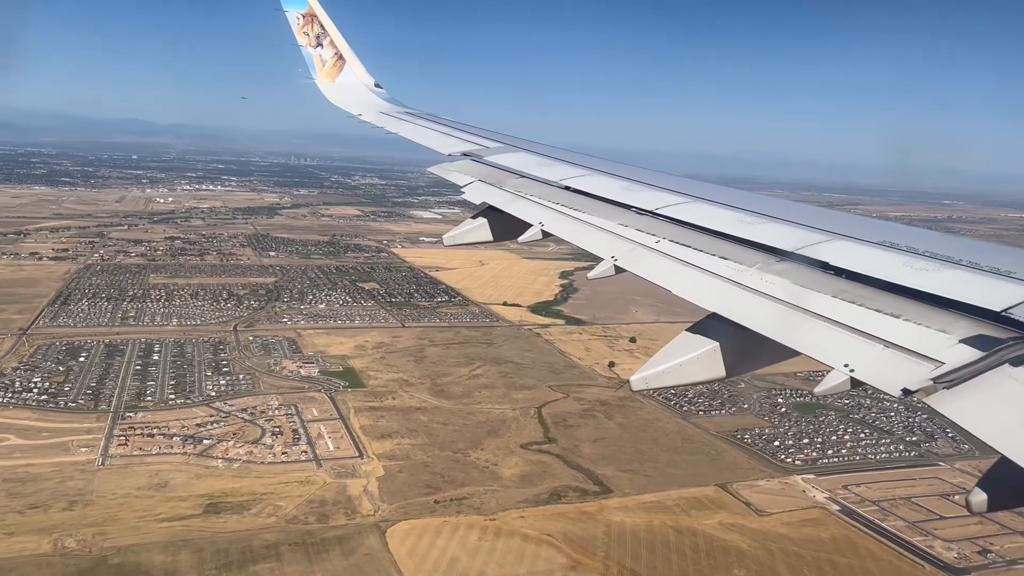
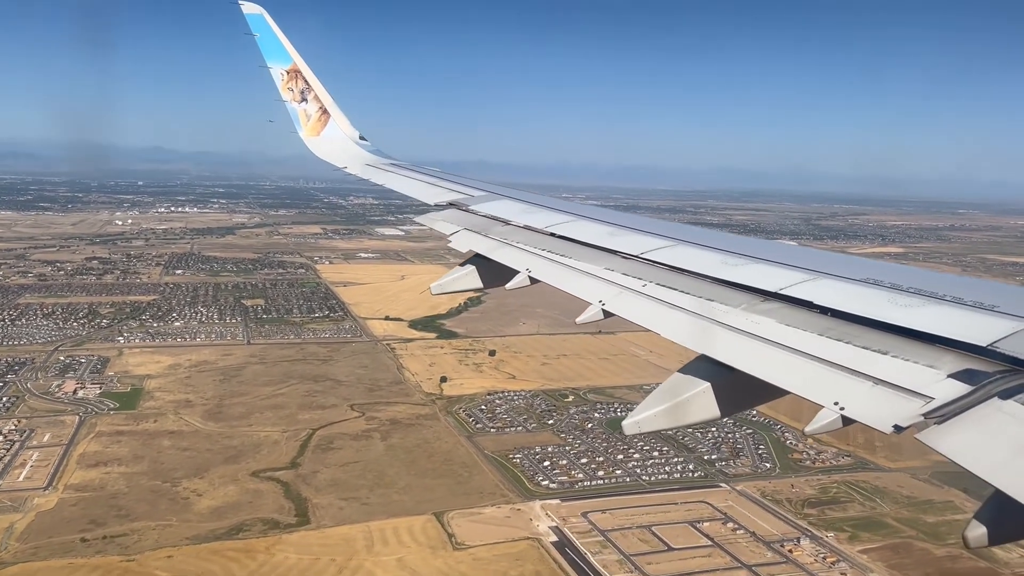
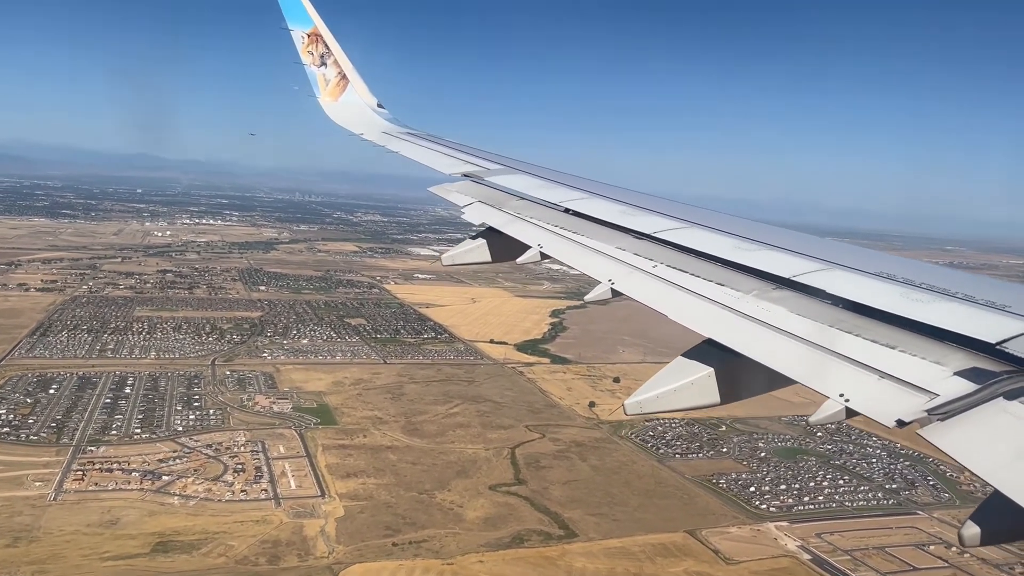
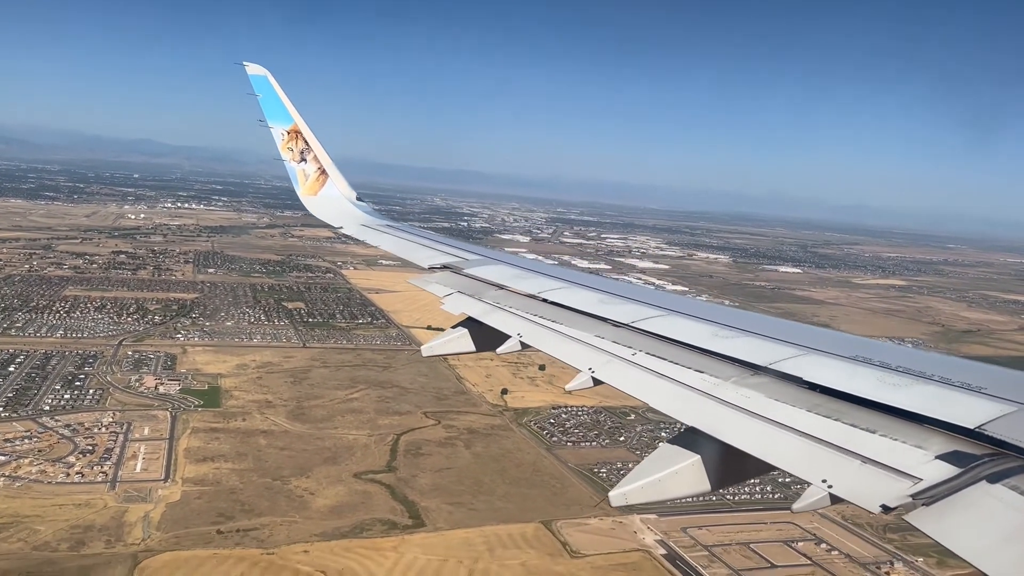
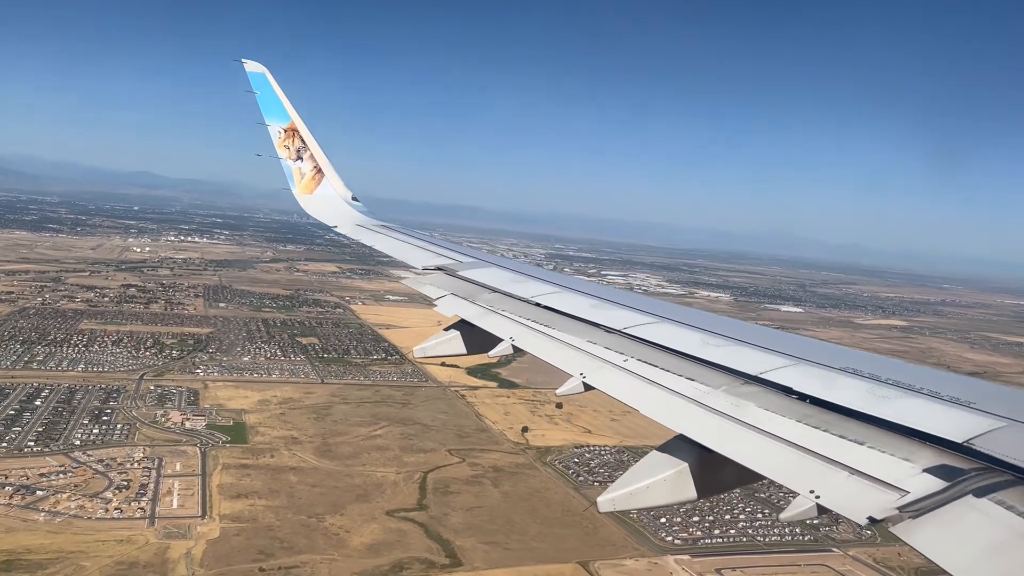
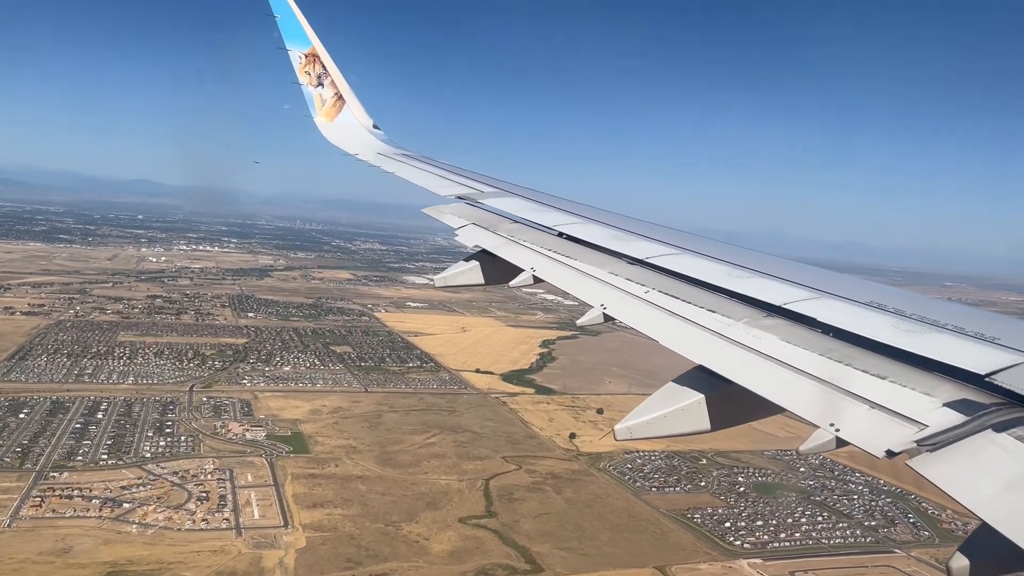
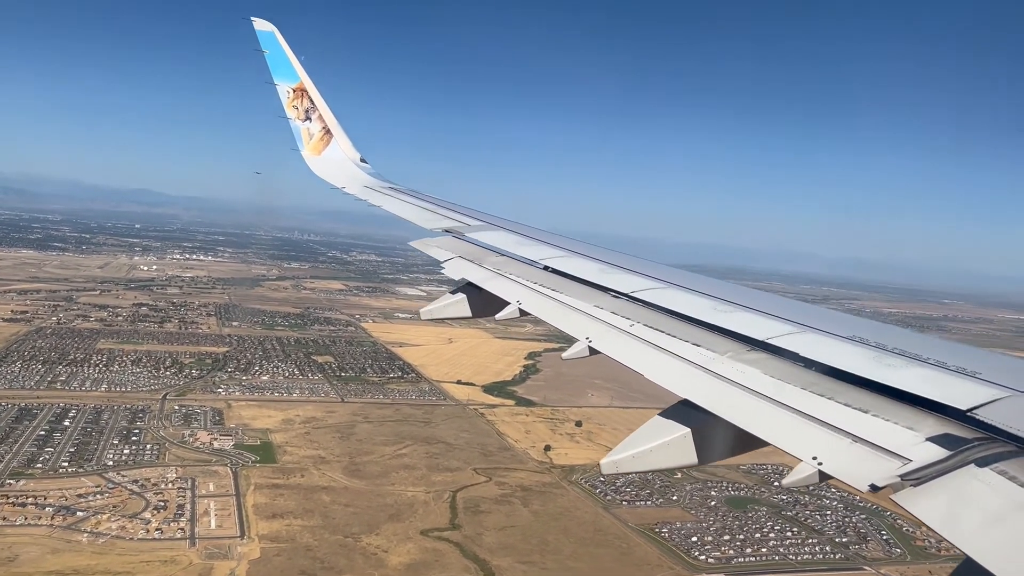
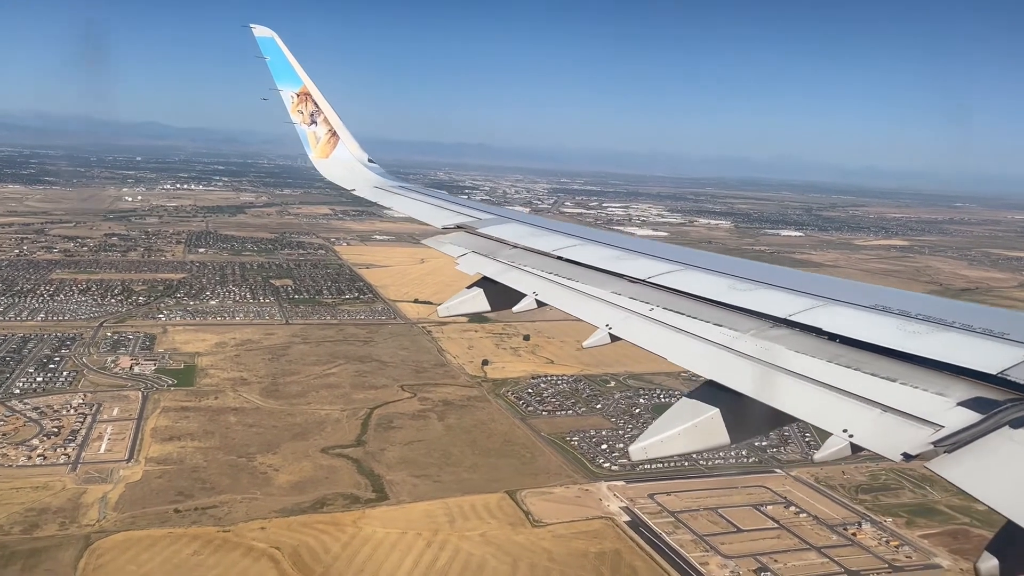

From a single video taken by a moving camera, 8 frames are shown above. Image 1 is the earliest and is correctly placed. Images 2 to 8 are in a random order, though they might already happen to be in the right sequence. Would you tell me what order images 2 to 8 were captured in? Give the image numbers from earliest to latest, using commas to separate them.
3, 6, 7, 5, 4, 8, 2
